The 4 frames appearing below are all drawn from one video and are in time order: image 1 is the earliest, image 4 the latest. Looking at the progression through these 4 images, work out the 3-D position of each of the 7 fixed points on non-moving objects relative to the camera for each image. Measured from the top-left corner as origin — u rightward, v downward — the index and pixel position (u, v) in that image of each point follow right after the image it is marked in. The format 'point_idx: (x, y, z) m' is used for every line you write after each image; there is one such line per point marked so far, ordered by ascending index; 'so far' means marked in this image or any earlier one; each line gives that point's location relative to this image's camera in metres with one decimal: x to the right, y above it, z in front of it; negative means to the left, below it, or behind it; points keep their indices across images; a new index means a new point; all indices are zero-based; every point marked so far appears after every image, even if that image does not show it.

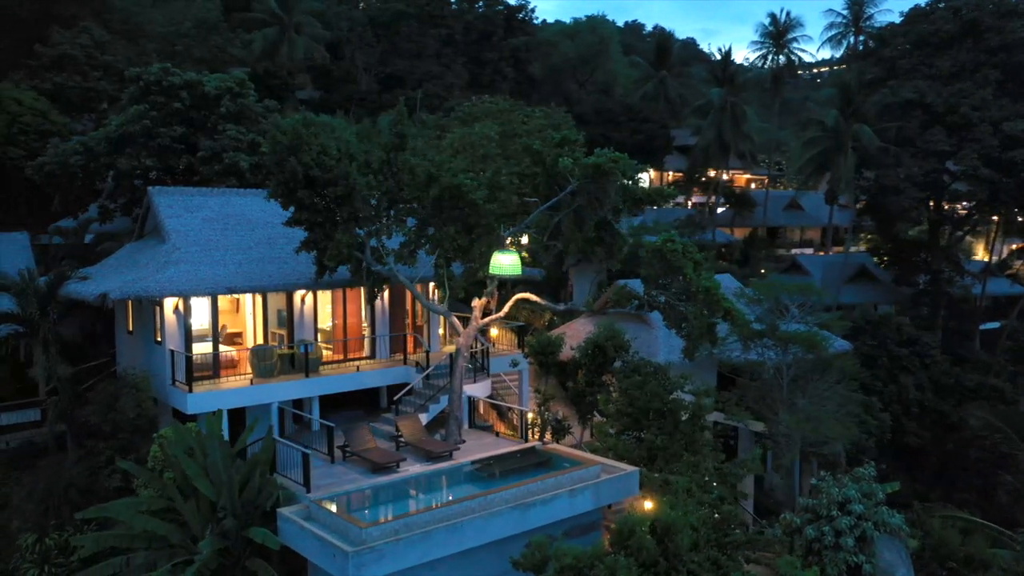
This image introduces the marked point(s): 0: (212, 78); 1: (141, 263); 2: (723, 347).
0: (-8.1, +5.4, +19.6) m
1: (-5.9, +0.4, +11.9) m
2: (+3.8, -1.1, +14.0) m
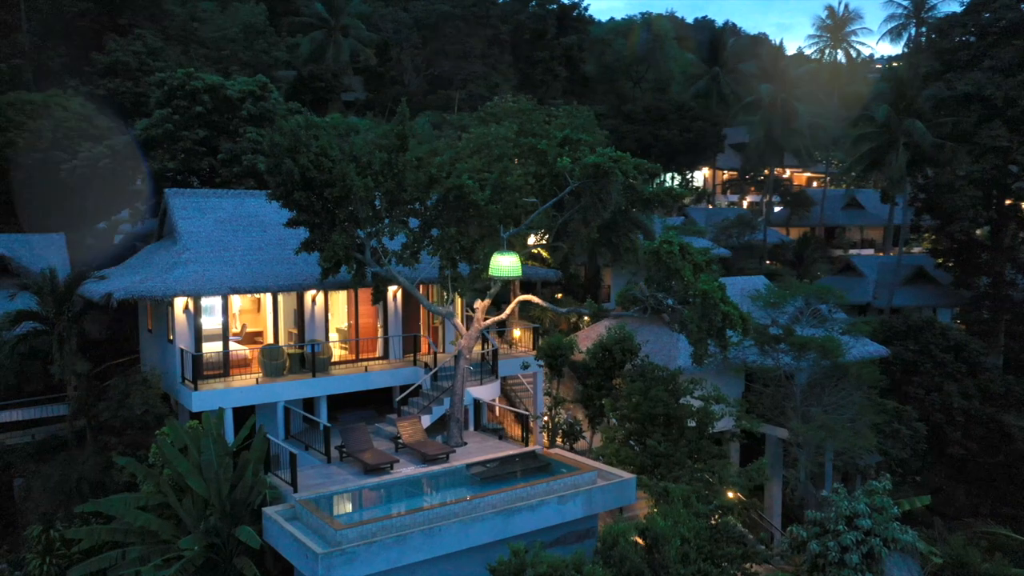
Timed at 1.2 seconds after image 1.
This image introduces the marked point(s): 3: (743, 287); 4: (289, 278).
0: (-7.4, +5.4, +20.1) m
1: (-5.8, +0.4, +12.2) m
2: (+4.0, -1.1, +13.5) m
3: (+4.6, 0.0, +15.4) m
4: (-3.7, +0.2, +12.4) m
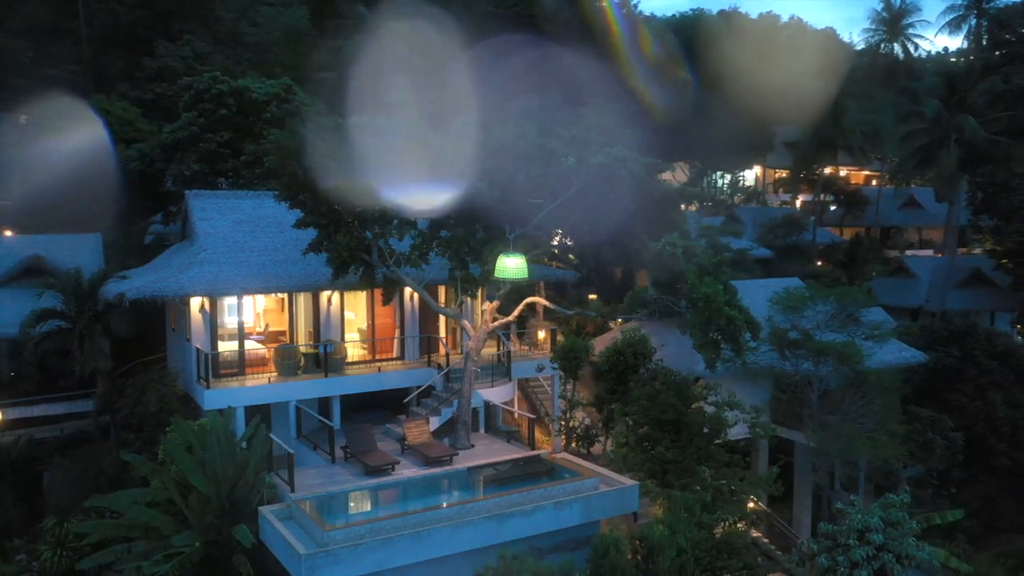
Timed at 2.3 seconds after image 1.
0: (-6.7, +5.5, +20.4) m
1: (-5.6, +0.4, +12.5) m
2: (+4.2, -1.1, +13.1) m
3: (+5.0, 0.0, +14.9) m
4: (-3.5, +0.2, +12.5) m
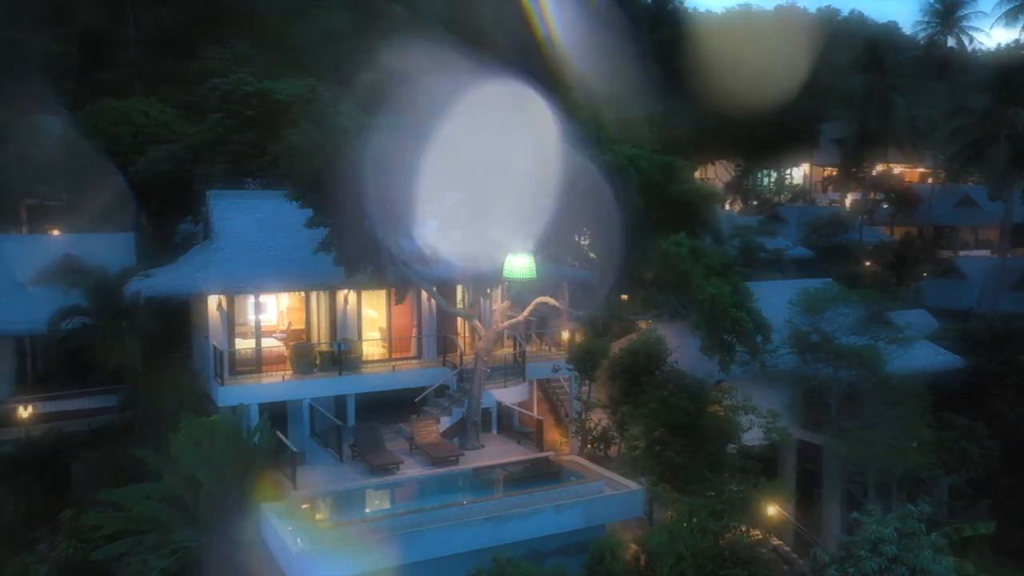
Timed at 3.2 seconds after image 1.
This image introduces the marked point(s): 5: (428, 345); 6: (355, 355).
0: (-5.9, +5.5, +20.7) m
1: (-5.4, +0.4, +12.7) m
2: (+4.5, -1.2, +12.8) m
3: (+5.4, -0.1, +14.5) m
4: (-3.2, +0.2, +12.6) m
5: (-1.6, -1.1, +14.2) m
6: (-2.7, -1.1, +13.0) m
